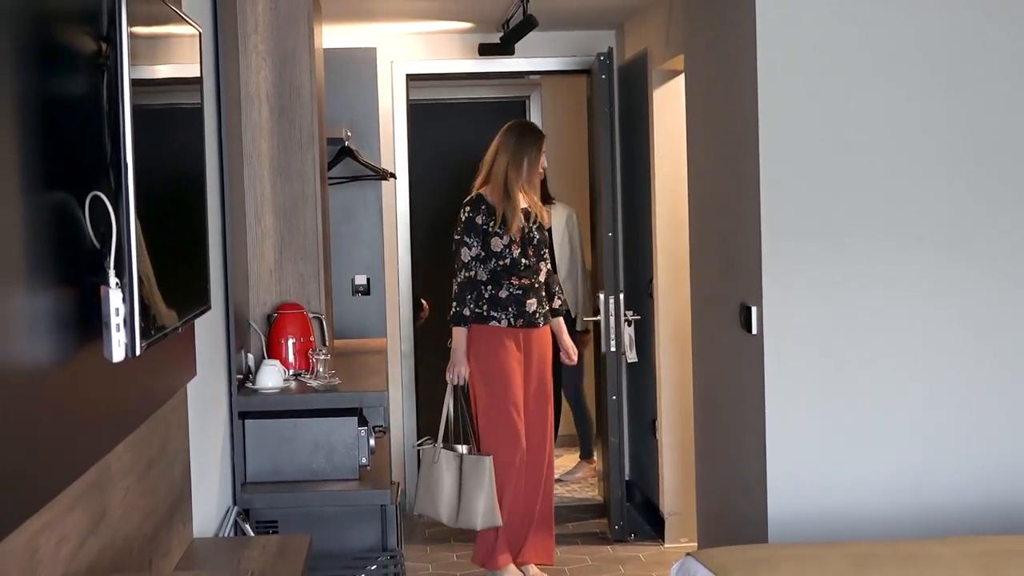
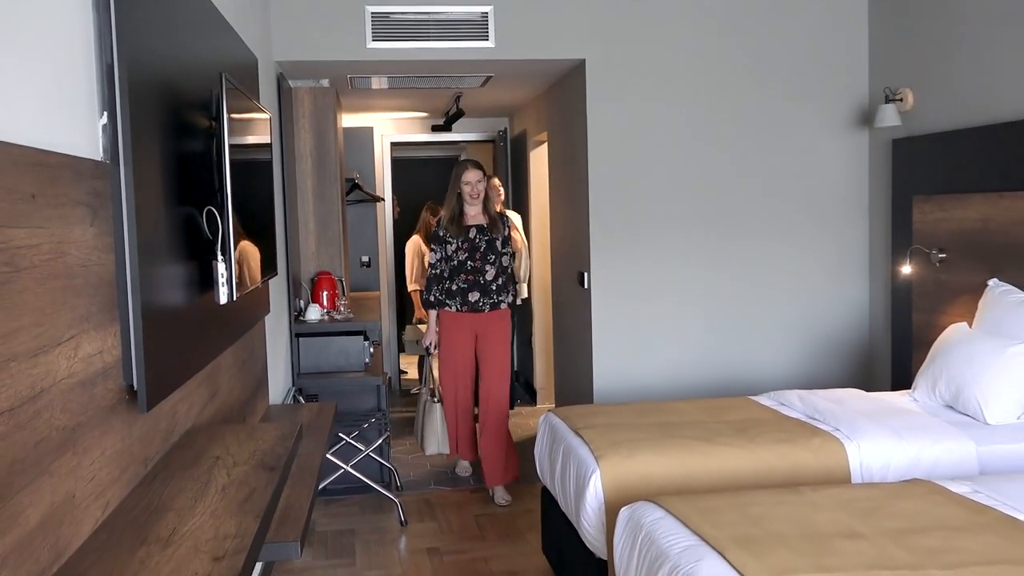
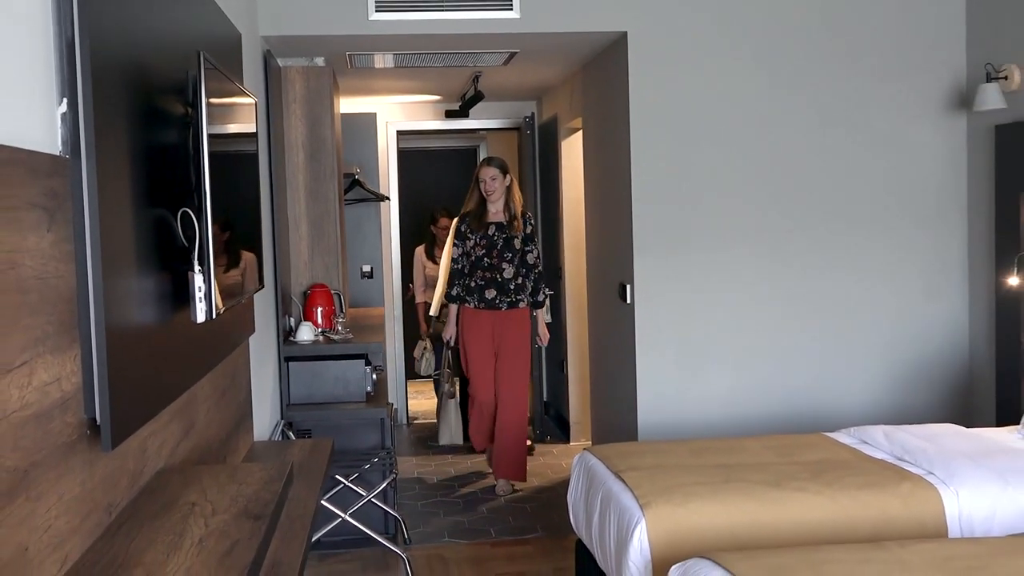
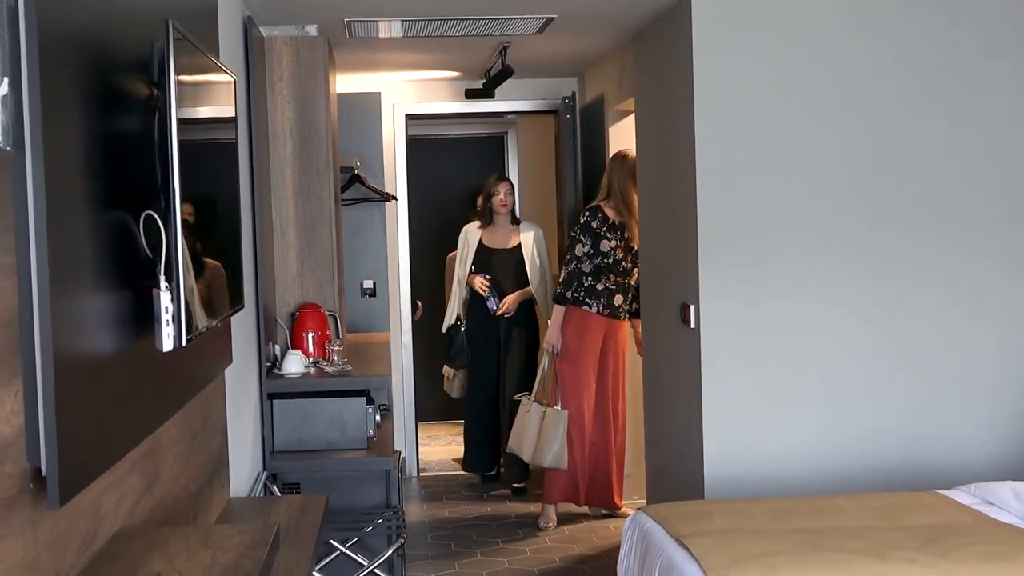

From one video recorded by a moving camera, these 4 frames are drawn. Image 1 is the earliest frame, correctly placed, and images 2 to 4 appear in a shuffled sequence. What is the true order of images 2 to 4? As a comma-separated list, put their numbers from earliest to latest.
4, 3, 2
